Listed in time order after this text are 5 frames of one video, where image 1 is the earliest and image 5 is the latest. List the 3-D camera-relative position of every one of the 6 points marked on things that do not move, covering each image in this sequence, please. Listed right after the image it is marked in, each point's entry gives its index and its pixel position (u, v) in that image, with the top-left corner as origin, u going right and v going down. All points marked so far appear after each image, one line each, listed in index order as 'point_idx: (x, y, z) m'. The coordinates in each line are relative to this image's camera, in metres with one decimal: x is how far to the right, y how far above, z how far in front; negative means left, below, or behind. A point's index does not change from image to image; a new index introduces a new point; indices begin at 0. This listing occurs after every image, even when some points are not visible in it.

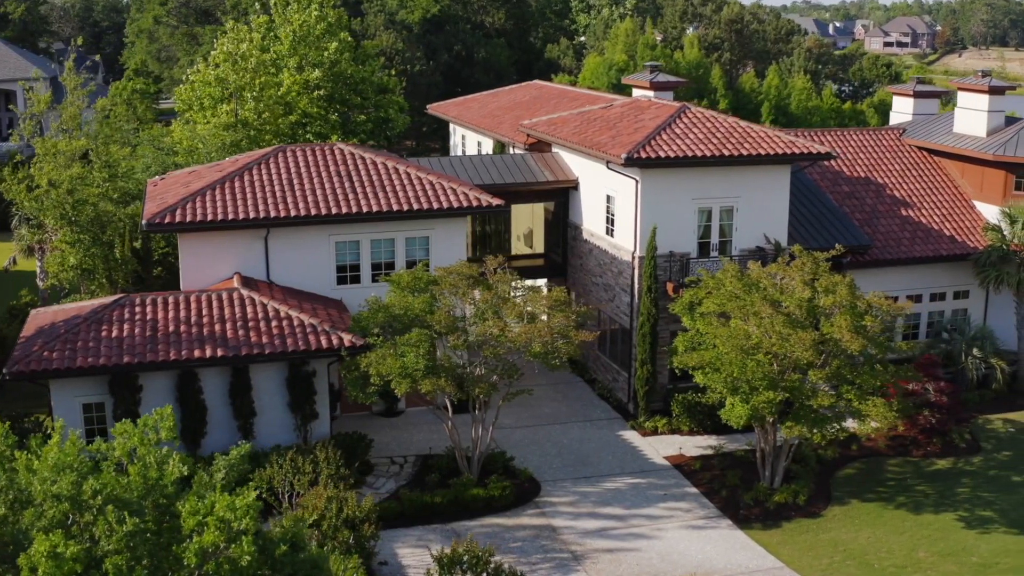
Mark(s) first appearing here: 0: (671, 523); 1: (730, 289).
0: (+3.3, -4.9, +20.0) m
1: (+4.5, 0.0, +19.9) m
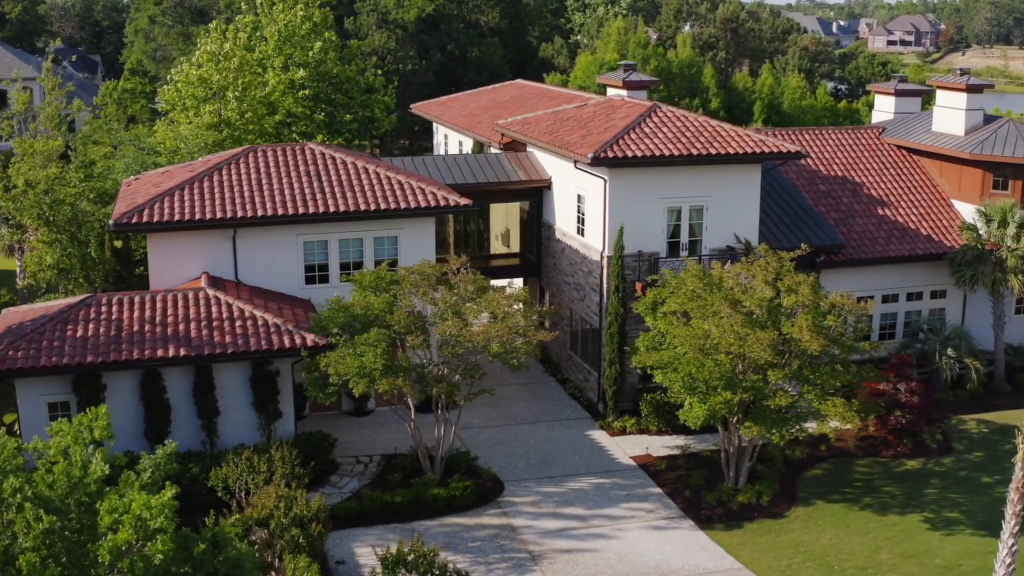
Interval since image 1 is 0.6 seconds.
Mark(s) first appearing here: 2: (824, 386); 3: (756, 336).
0: (+2.5, -4.9, +19.9) m
1: (+3.7, 0.0, +19.8) m
2: (+6.2, -1.9, +19.1) m
3: (+4.7, -0.9, +18.6) m
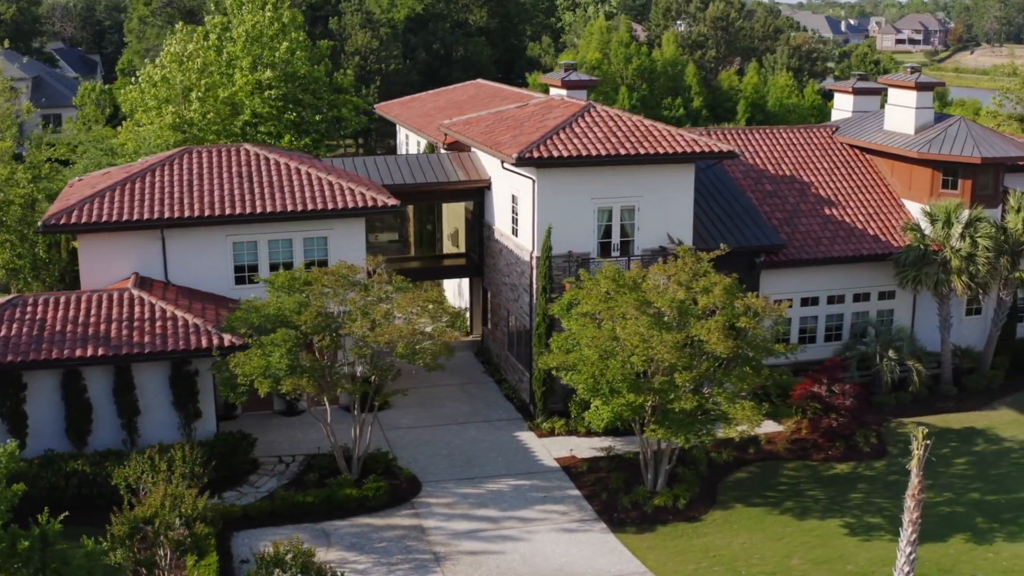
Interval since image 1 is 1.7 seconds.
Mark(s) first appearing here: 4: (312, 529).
0: (+0.7, -4.9, +19.8) m
1: (+1.9, 0.0, +19.7) m
2: (+4.3, -2.0, +18.8) m
3: (+2.8, -1.0, +18.4) m
4: (-4.0, -4.8, +19.5) m
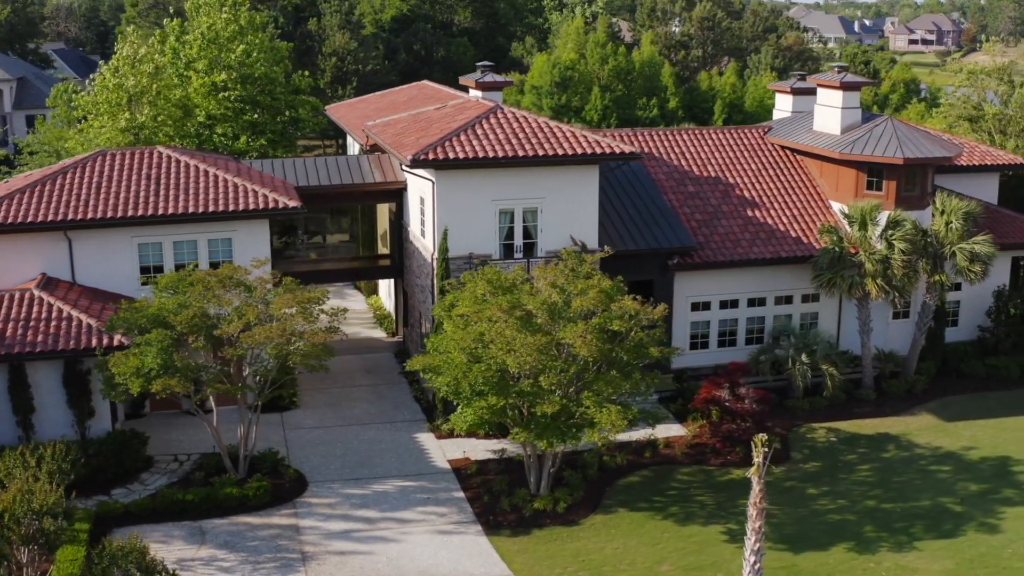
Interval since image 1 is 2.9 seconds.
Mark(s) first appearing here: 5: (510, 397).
0: (-1.9, -4.9, +19.9) m
1: (-0.7, -0.1, +19.6) m
2: (+1.7, -2.0, +18.7) m
3: (+0.2, -1.0, +18.3) m
4: (-6.6, -4.9, +19.7) m
5: (0.0, -2.1, +18.6) m
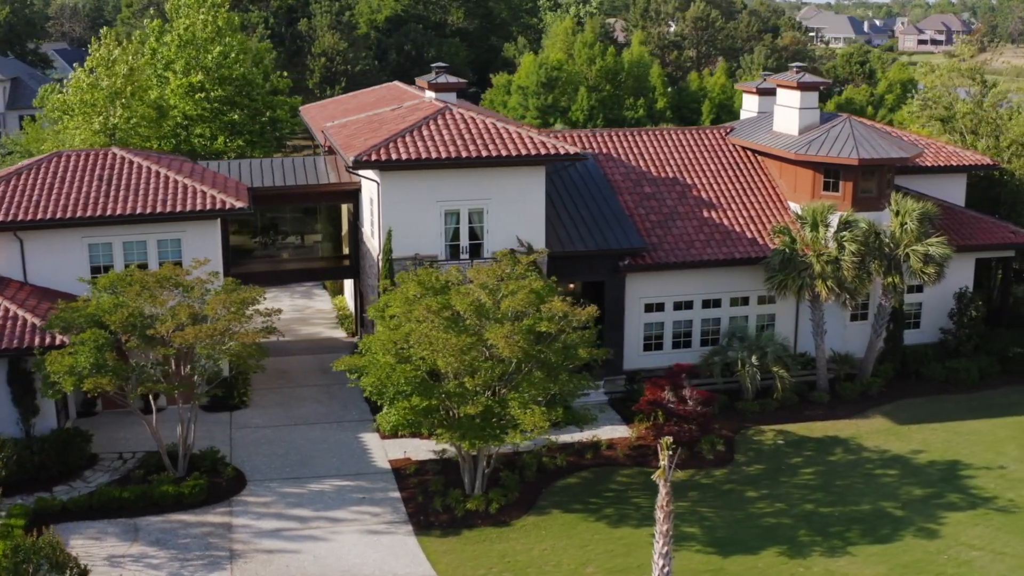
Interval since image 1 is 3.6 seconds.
0: (-3.3, -4.9, +19.9) m
1: (-2.1, -0.1, +19.7) m
2: (+0.3, -2.0, +18.7) m
3: (-1.2, -1.0, +18.4) m
4: (-8.0, -4.9, +19.9) m
5: (-1.5, -2.1, +18.6) m
